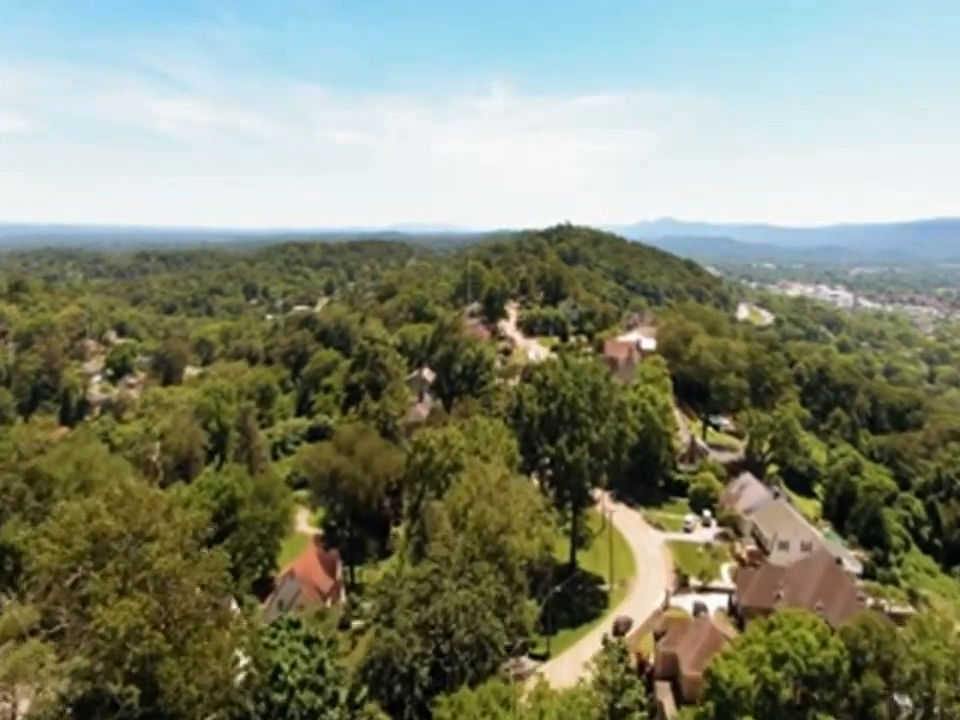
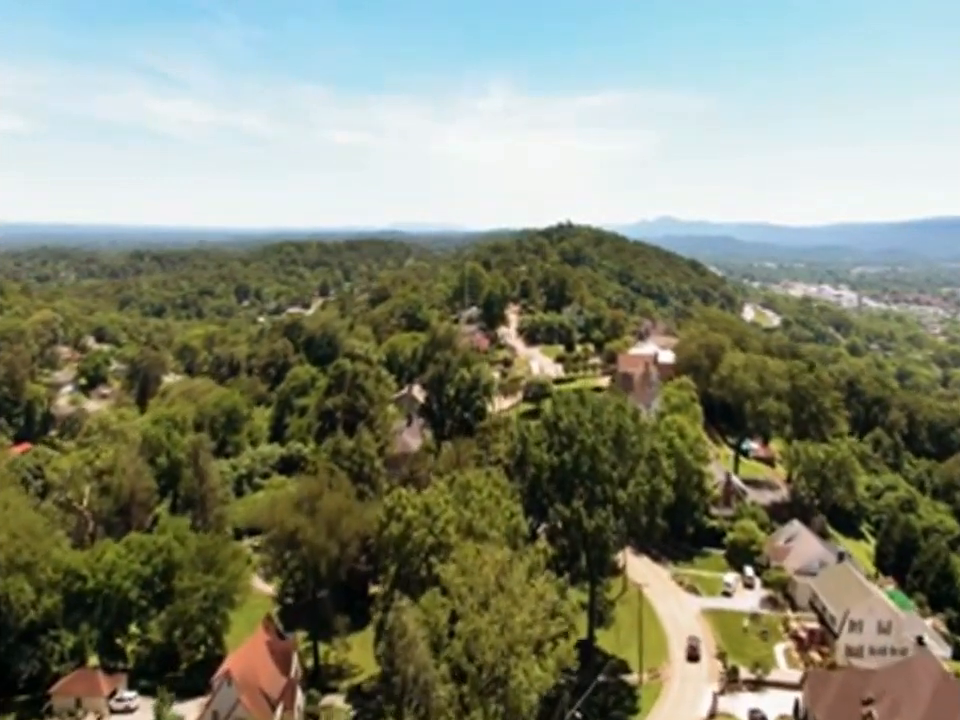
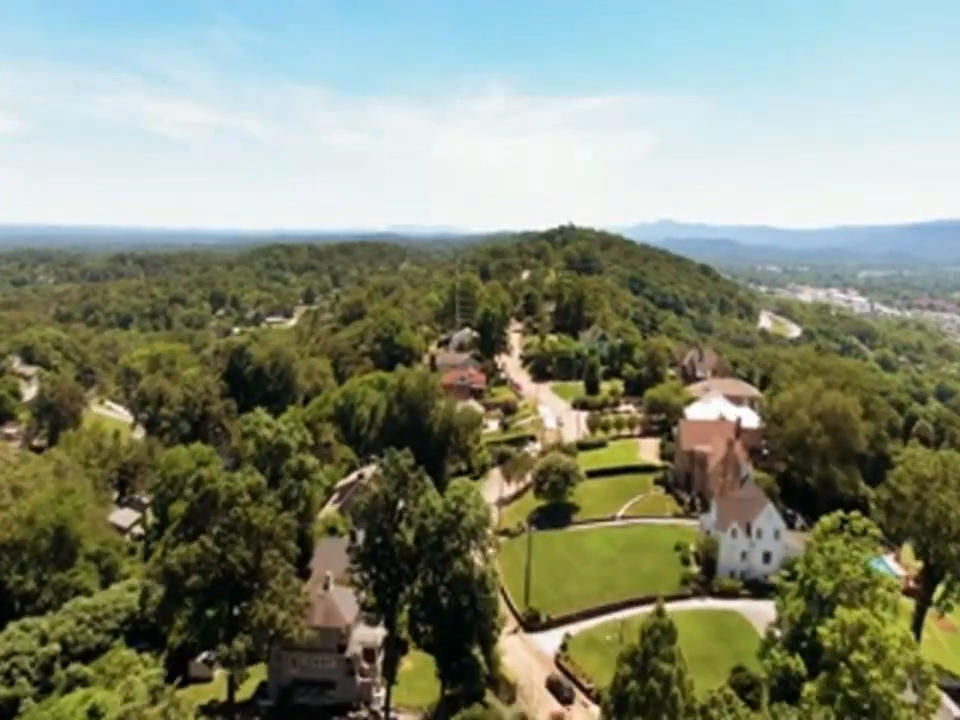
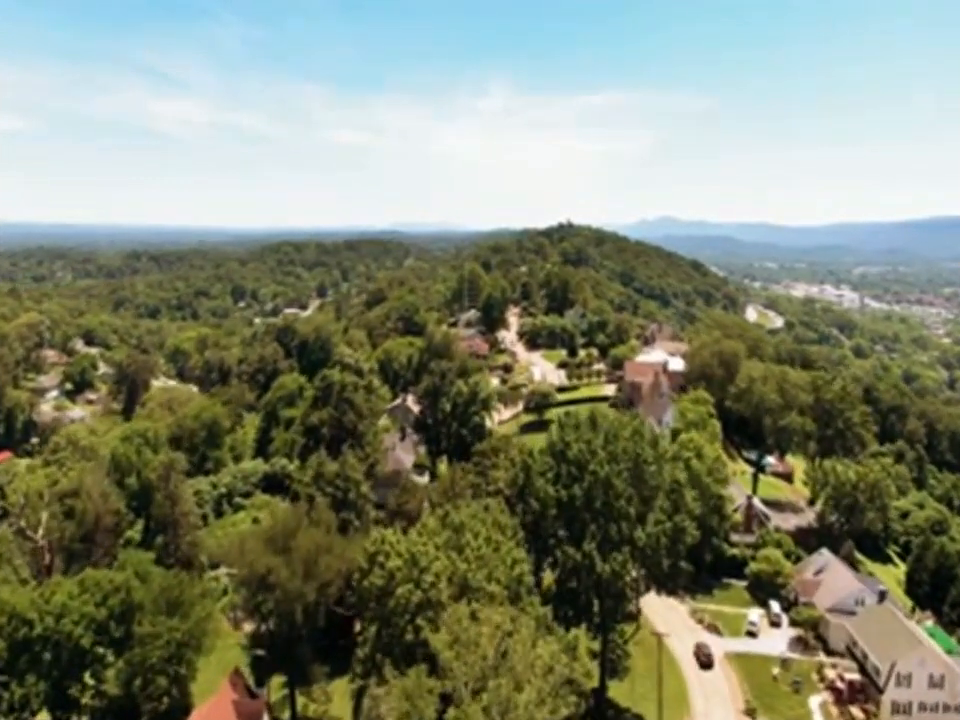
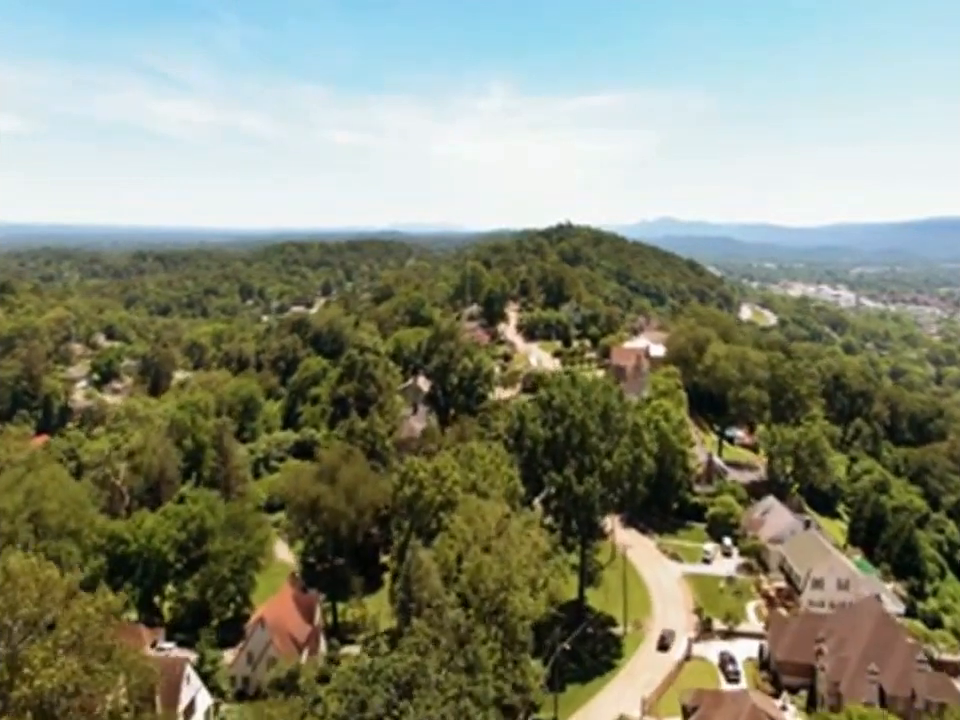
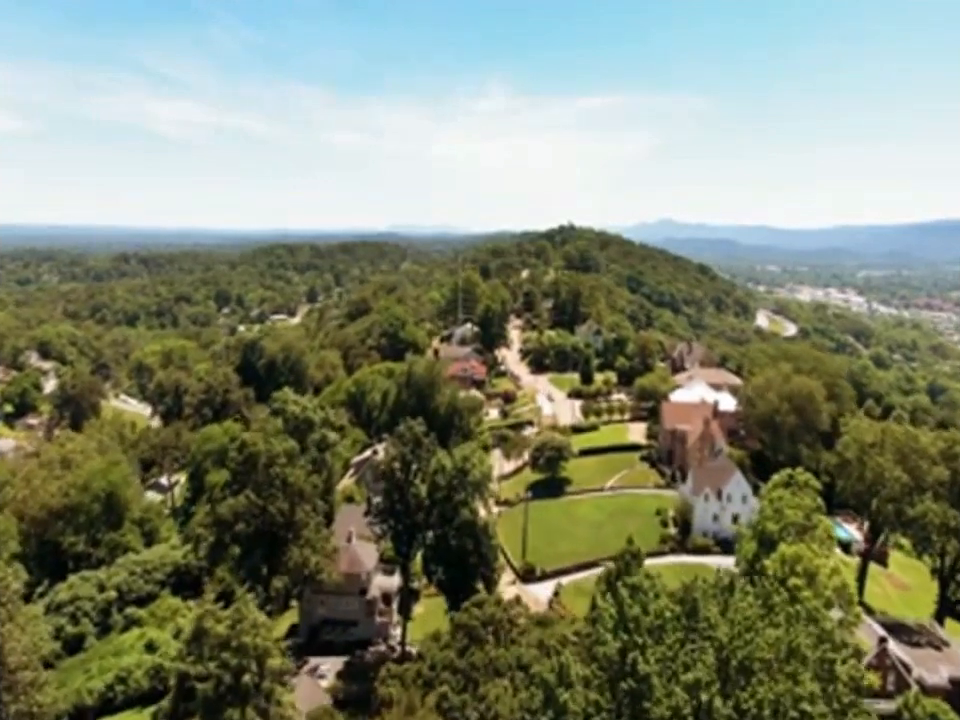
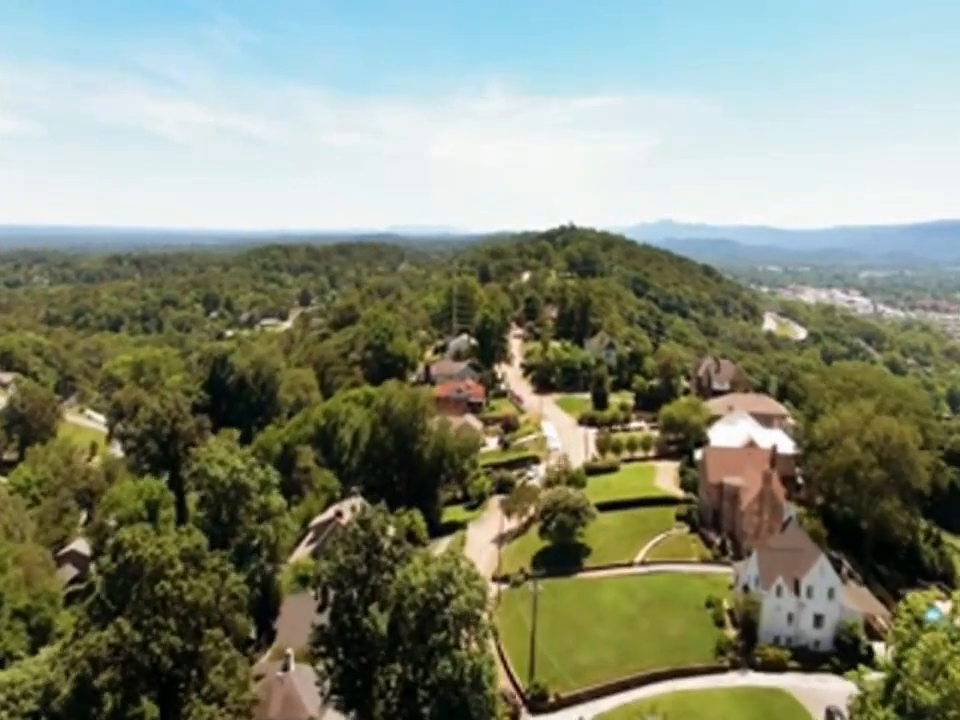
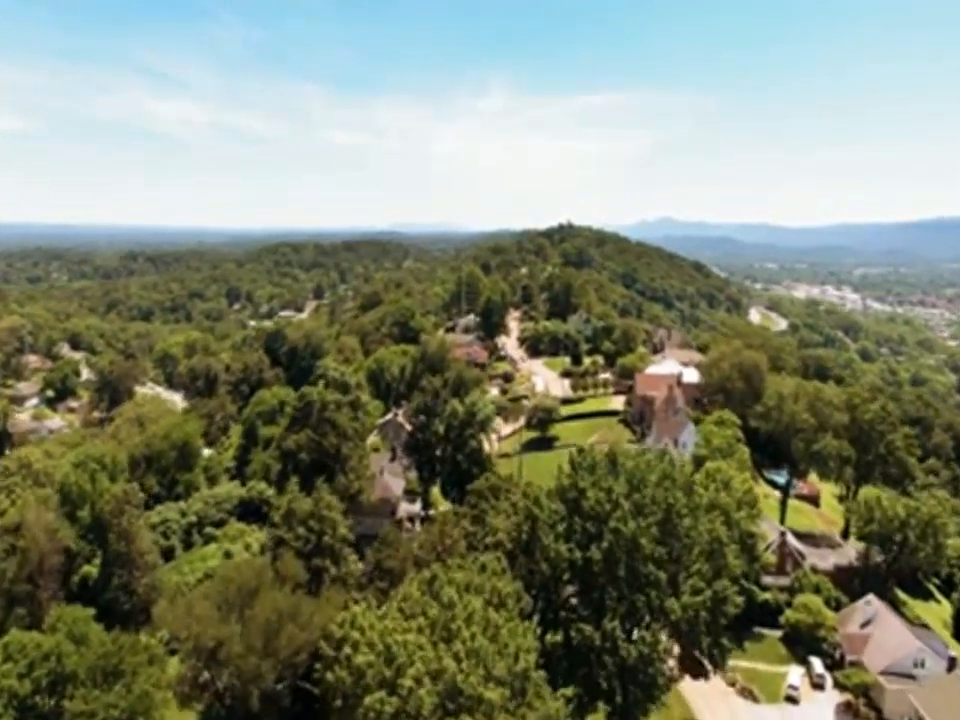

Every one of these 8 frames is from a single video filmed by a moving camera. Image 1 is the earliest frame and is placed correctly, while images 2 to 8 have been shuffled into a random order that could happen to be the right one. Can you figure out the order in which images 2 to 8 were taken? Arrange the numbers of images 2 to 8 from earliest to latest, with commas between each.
5, 2, 4, 8, 6, 3, 7
